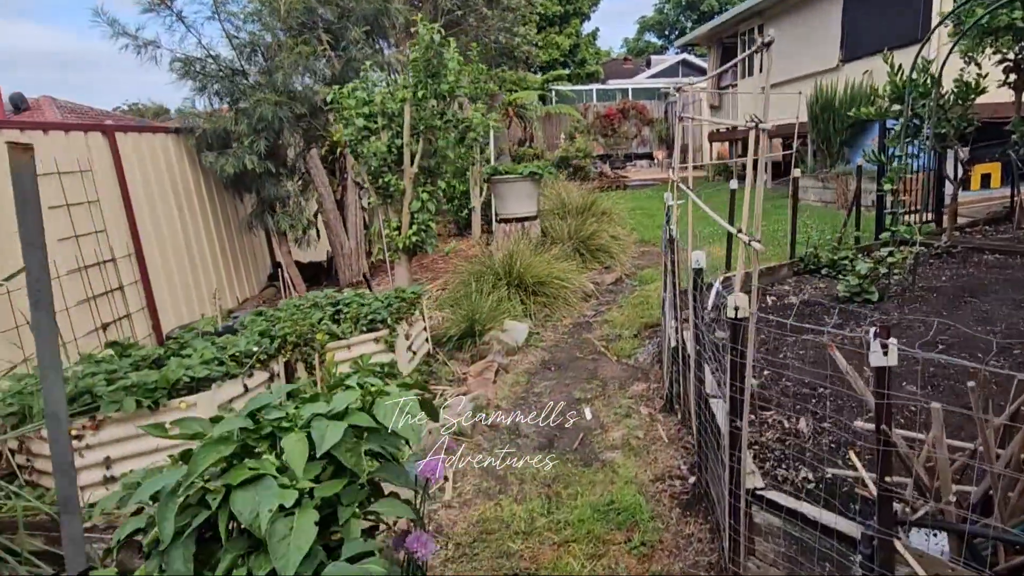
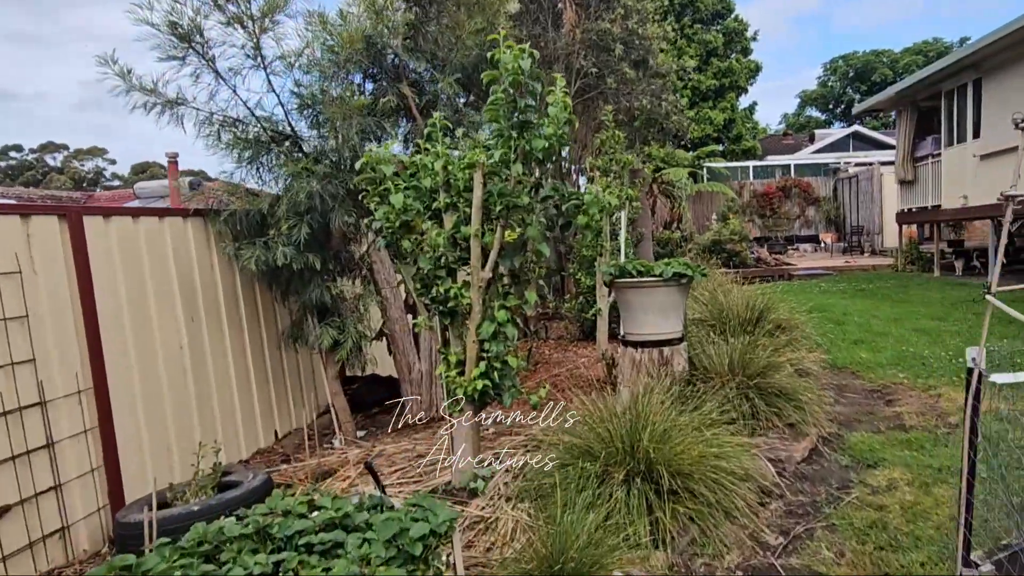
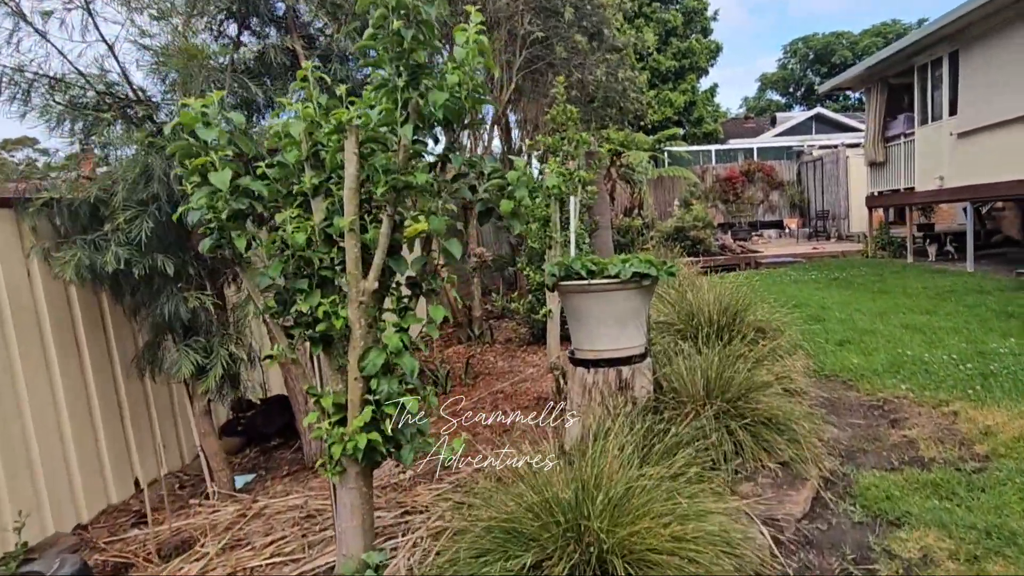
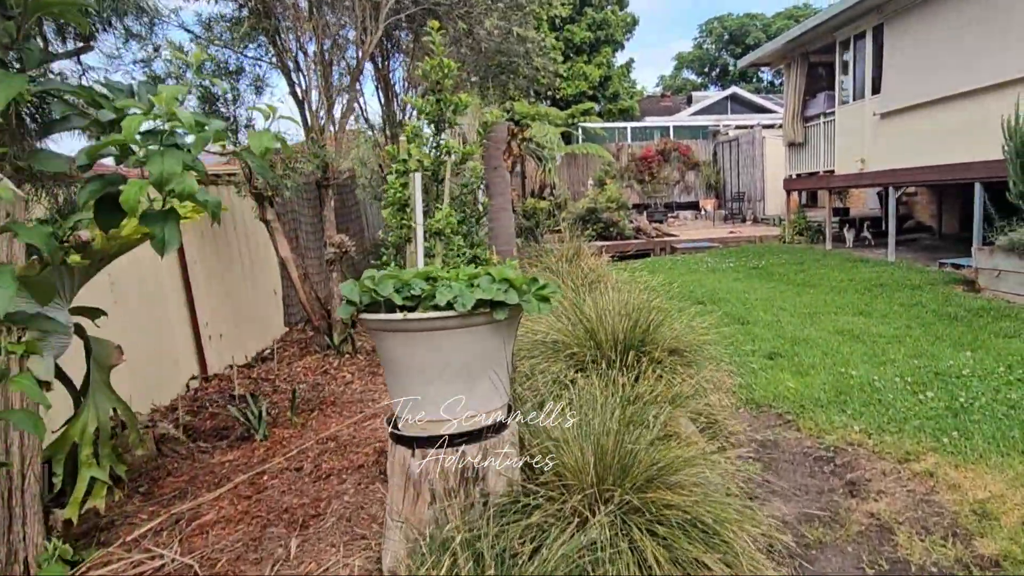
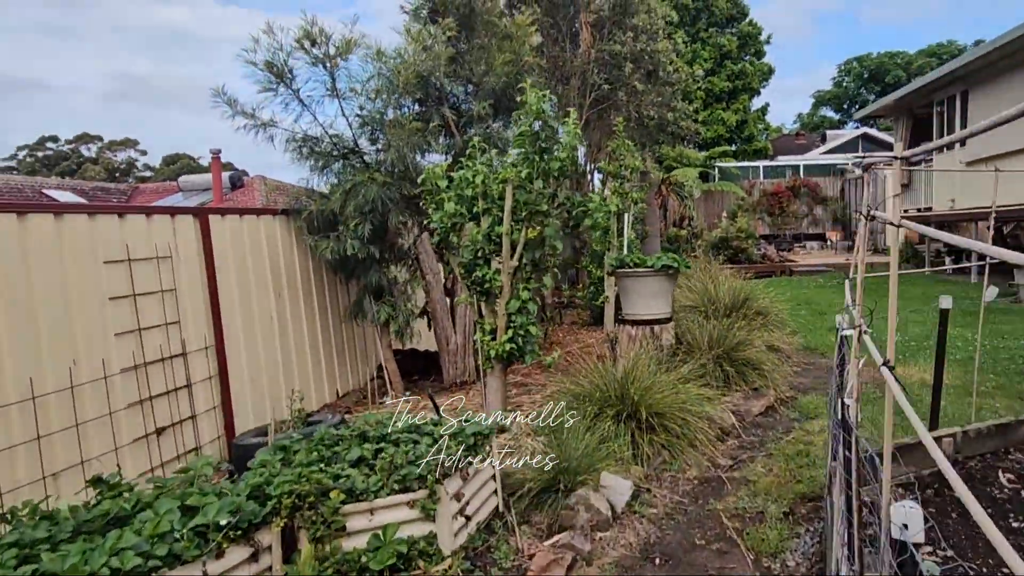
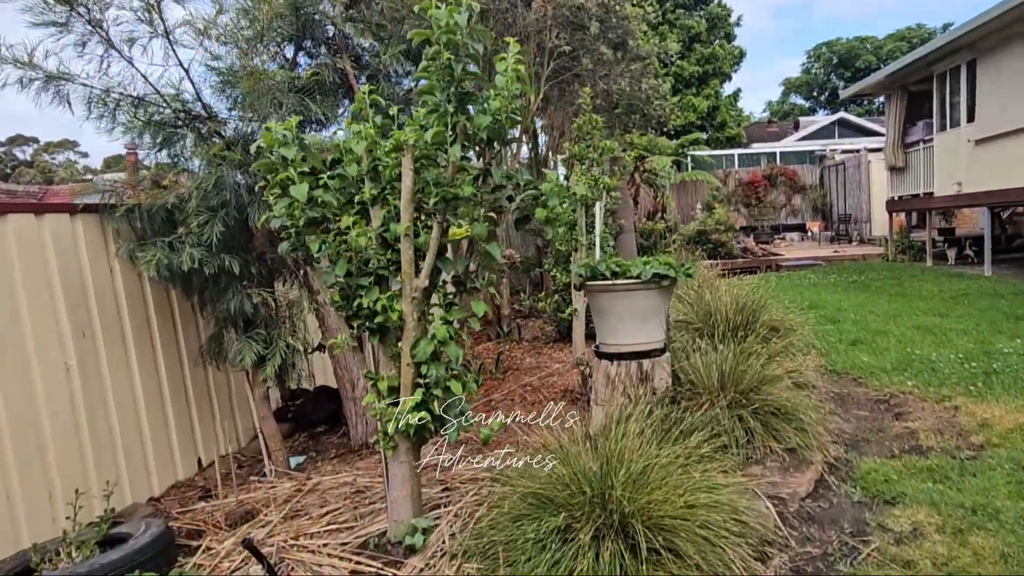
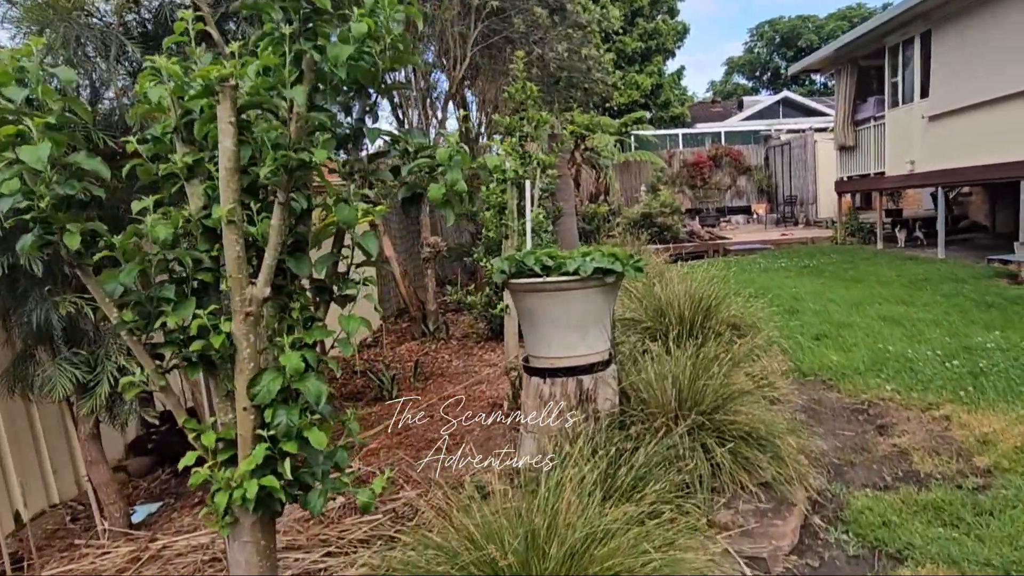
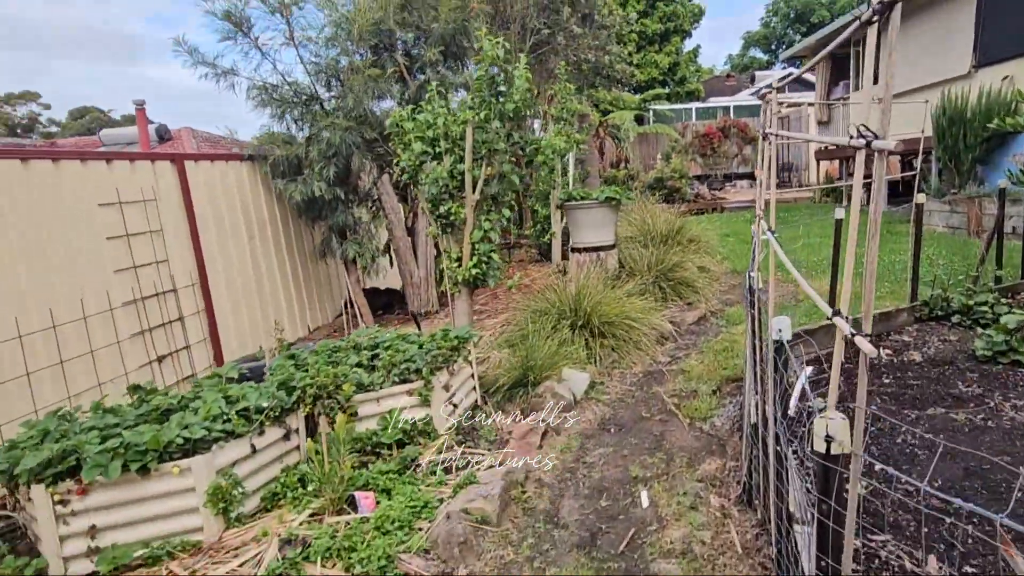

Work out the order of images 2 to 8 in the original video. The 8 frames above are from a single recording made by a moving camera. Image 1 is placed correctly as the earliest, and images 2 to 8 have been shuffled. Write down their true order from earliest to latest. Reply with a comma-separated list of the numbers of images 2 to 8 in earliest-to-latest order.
8, 5, 2, 6, 3, 7, 4
